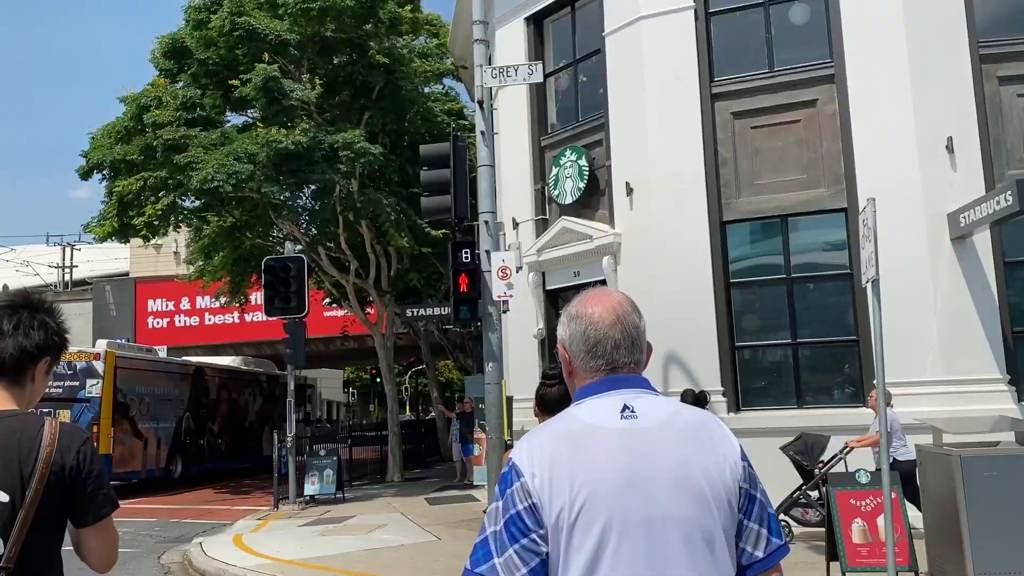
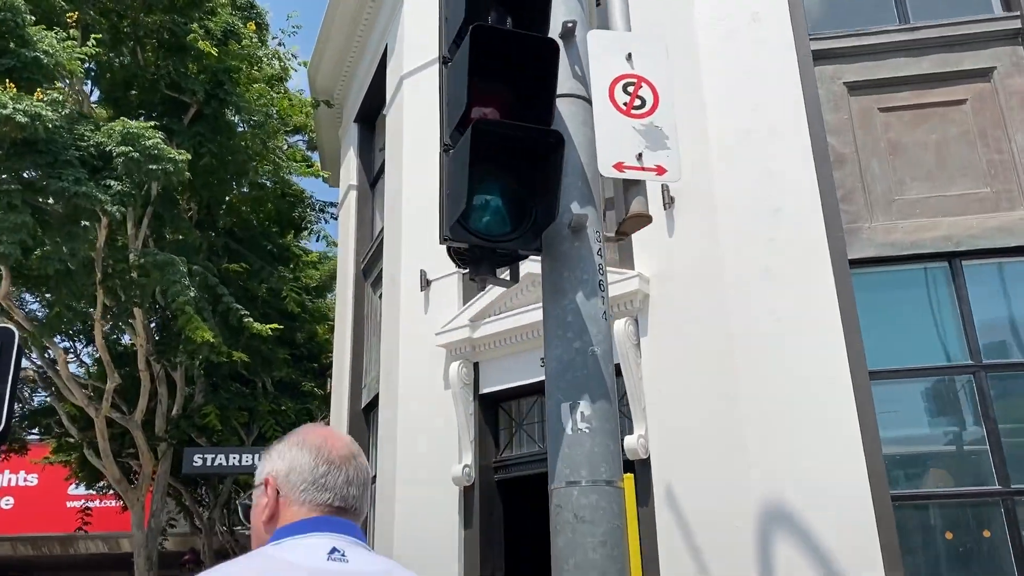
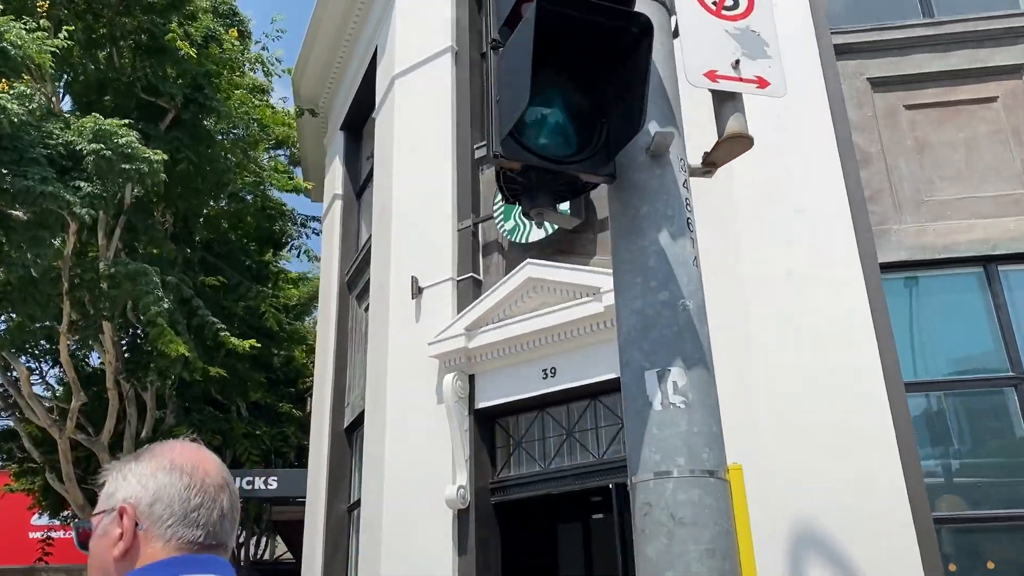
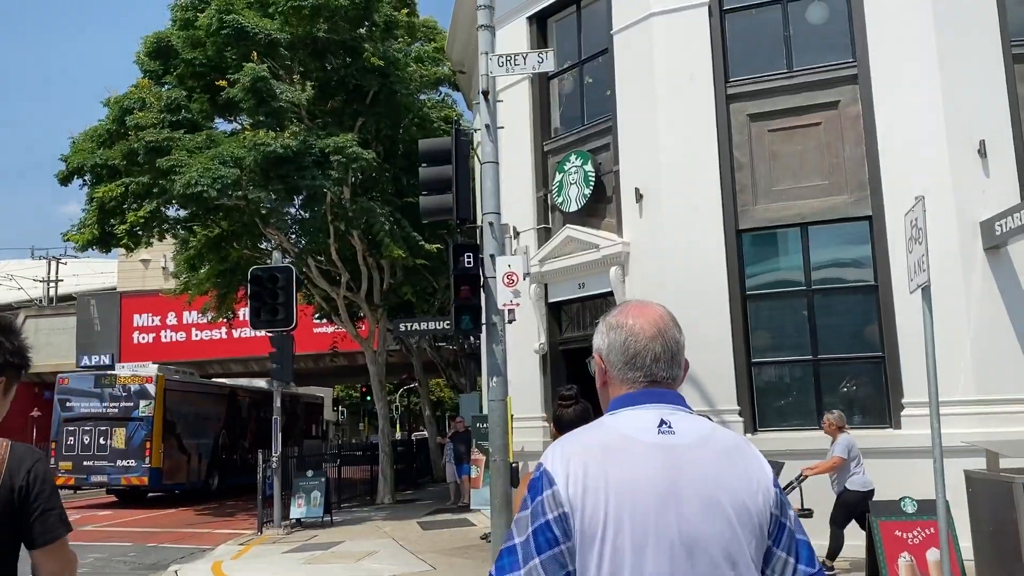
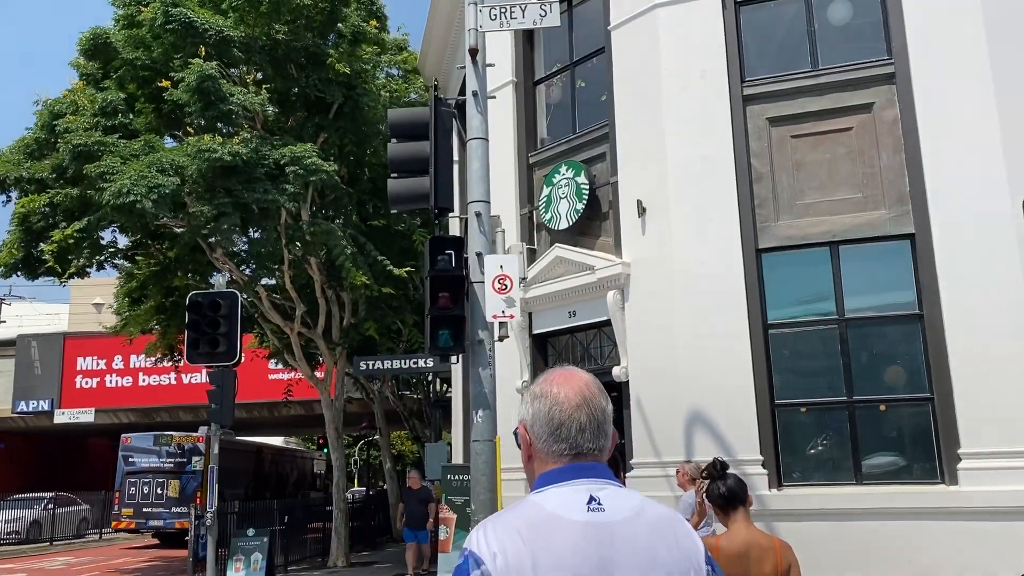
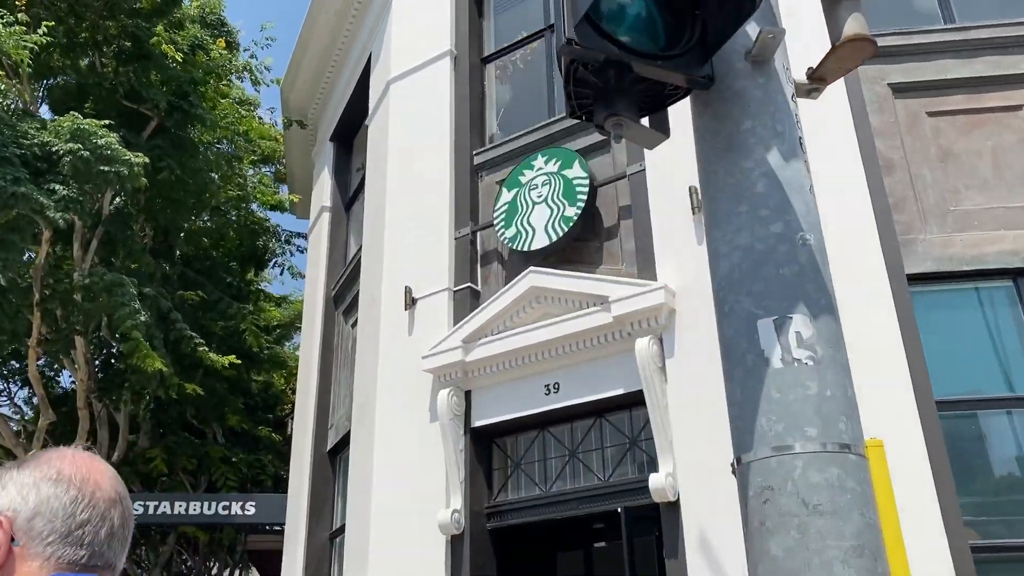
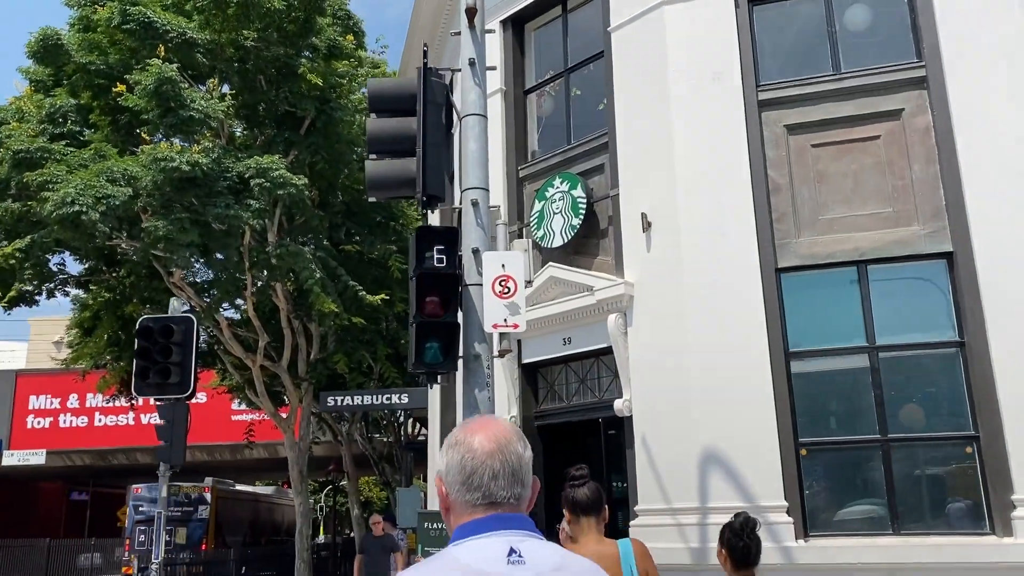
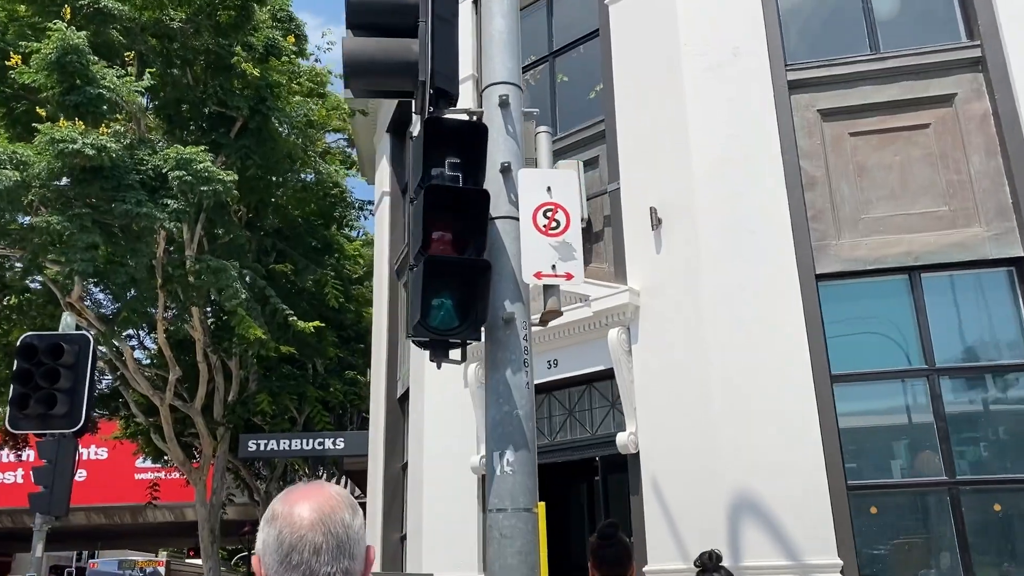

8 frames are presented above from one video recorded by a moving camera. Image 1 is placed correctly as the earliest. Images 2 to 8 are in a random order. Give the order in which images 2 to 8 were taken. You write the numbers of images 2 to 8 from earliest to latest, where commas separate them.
4, 5, 7, 8, 2, 3, 6
